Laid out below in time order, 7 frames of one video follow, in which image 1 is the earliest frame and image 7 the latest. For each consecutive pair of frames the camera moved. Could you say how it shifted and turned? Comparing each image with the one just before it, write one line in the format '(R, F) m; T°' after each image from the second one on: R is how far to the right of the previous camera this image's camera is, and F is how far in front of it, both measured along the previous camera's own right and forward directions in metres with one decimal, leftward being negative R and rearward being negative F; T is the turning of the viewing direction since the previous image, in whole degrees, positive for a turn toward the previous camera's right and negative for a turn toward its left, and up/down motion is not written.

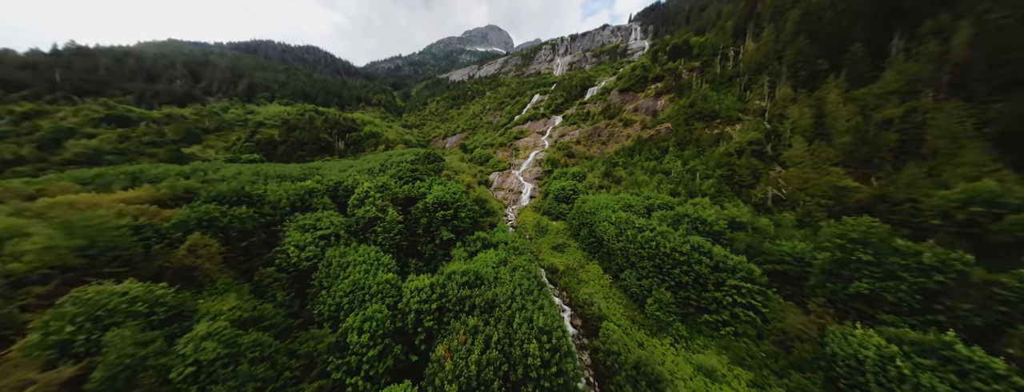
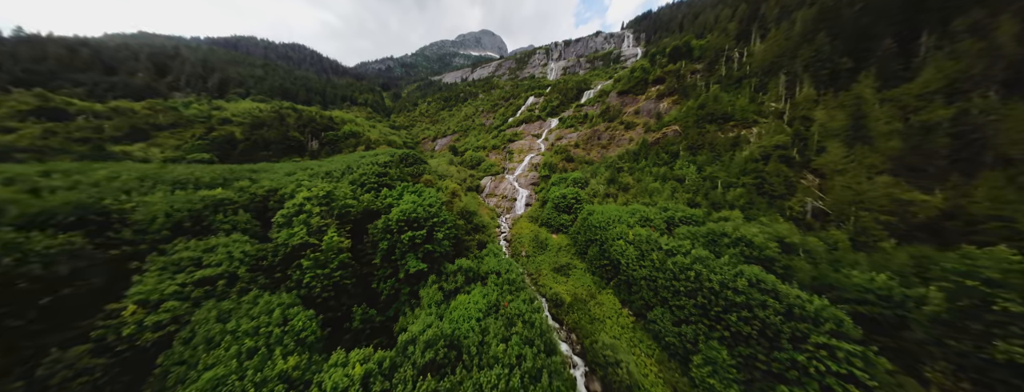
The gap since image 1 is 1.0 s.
(-0.1, +3.6) m; +2°
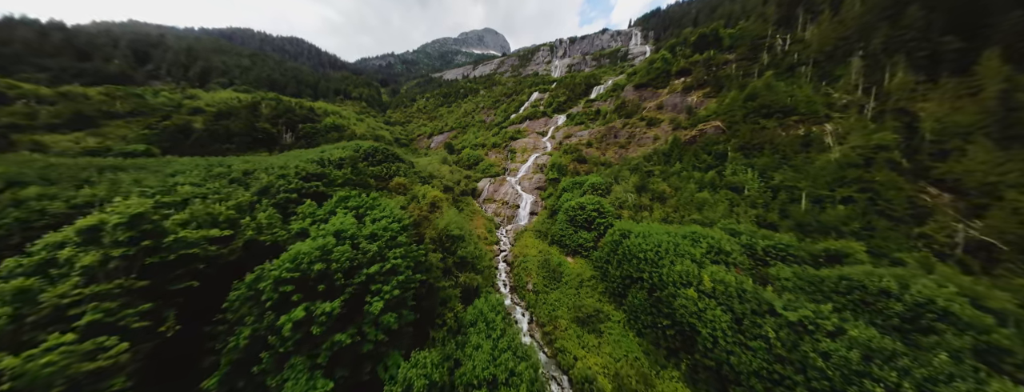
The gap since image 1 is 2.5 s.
(-0.3, +5.3) m; 0°
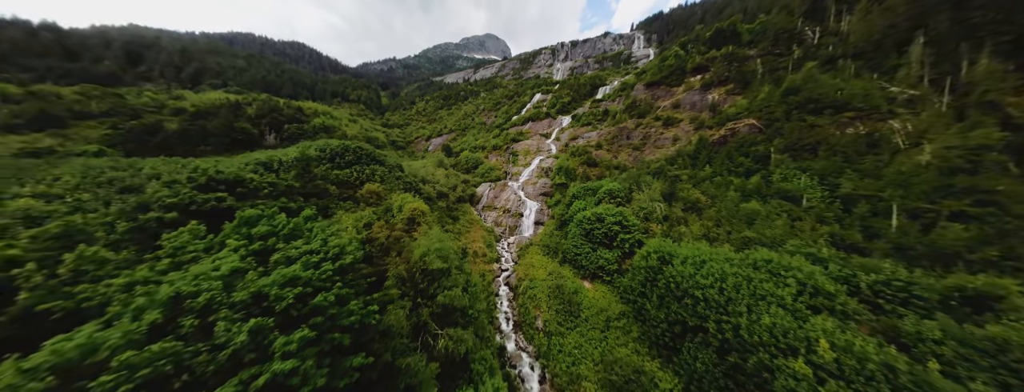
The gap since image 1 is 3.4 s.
(-0.2, +3.1) m; 0°
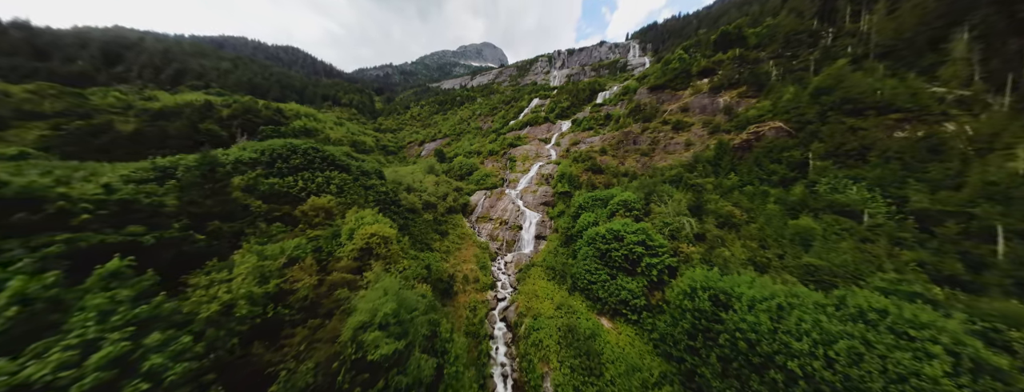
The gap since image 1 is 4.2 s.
(-0.2, +2.7) m; +1°
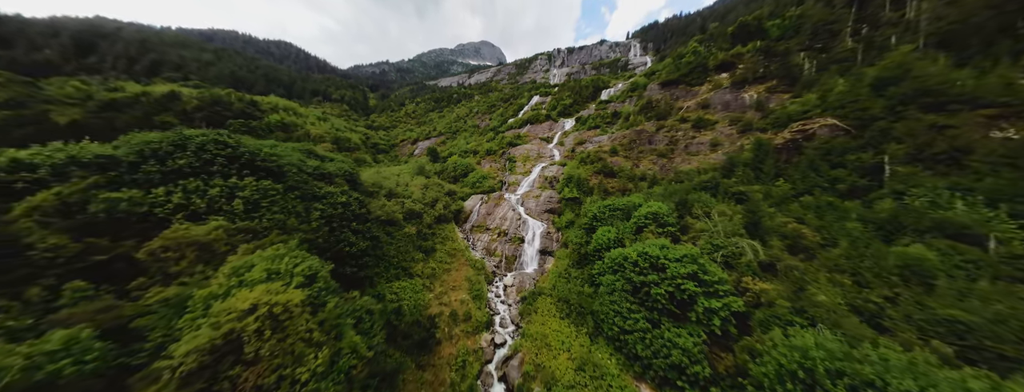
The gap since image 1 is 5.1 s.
(-0.2, +3.2) m; +1°
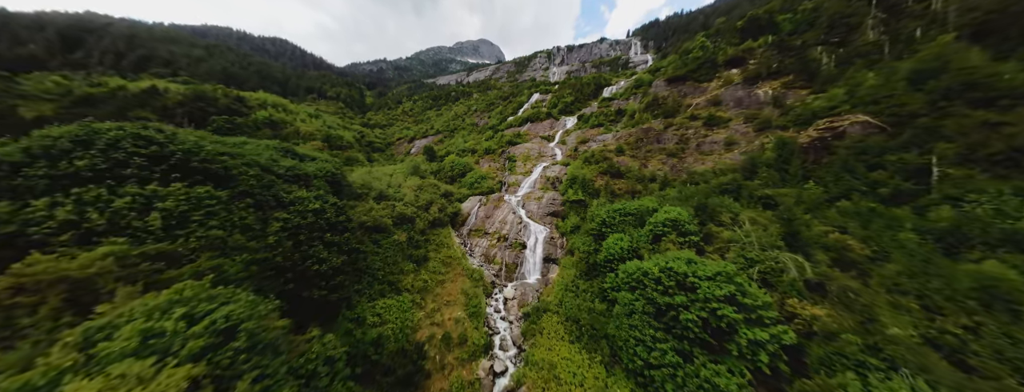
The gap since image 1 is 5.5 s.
(-0.1, +1.4) m; 0°
